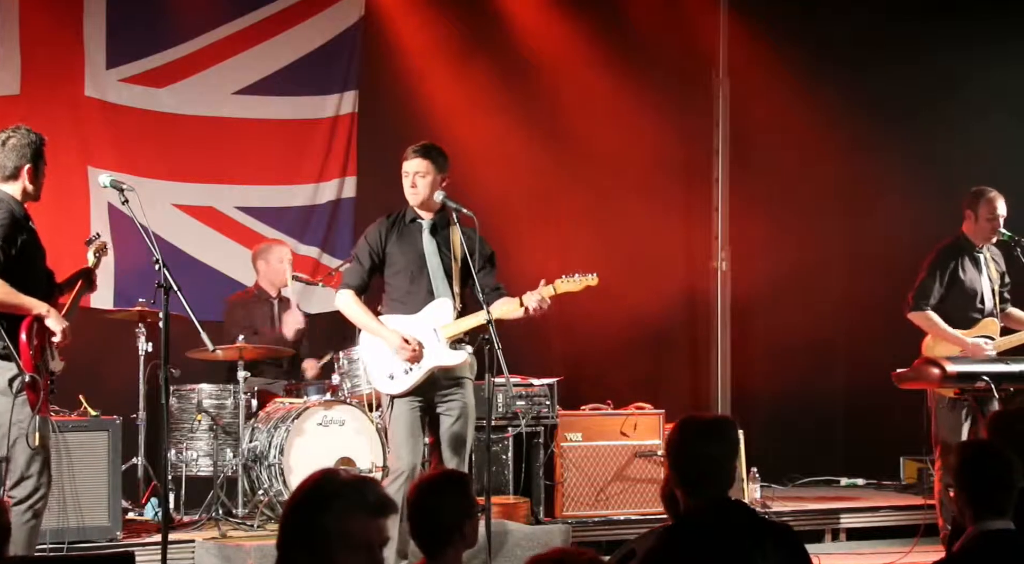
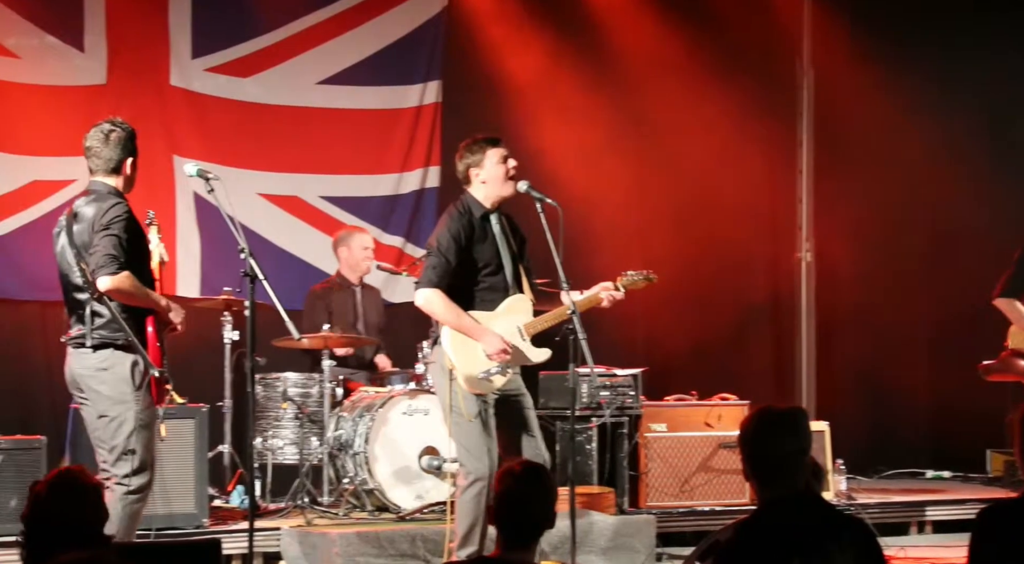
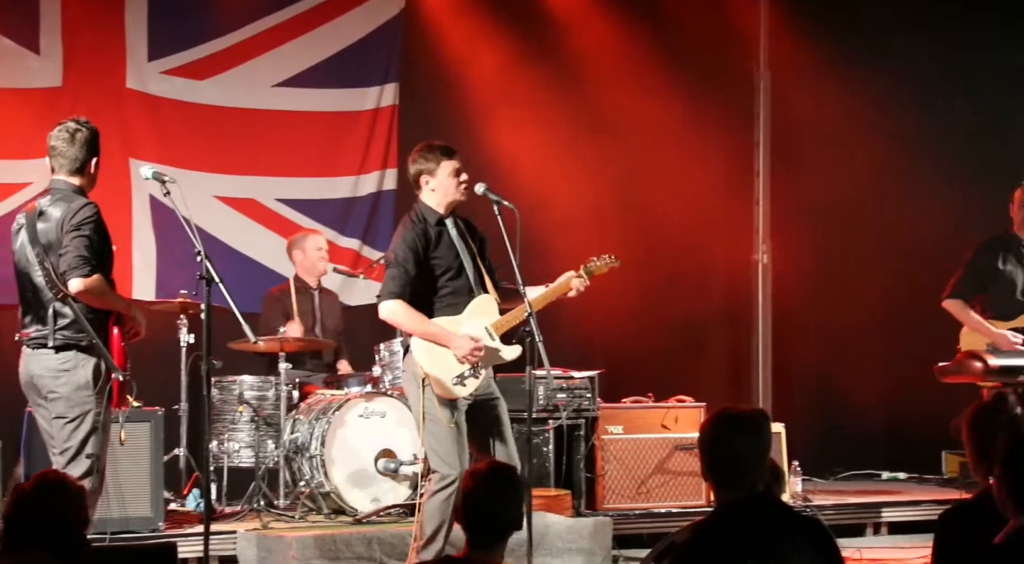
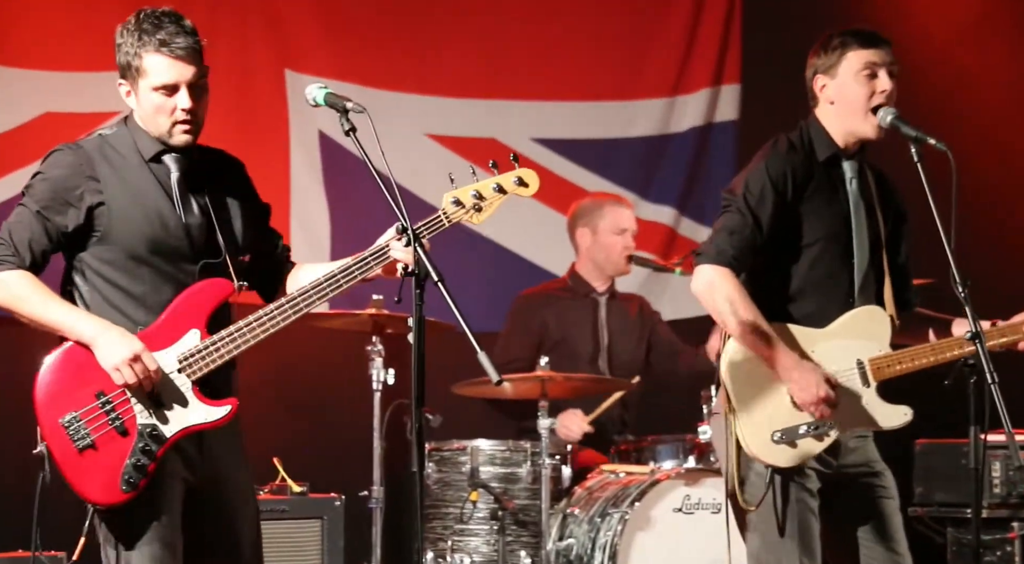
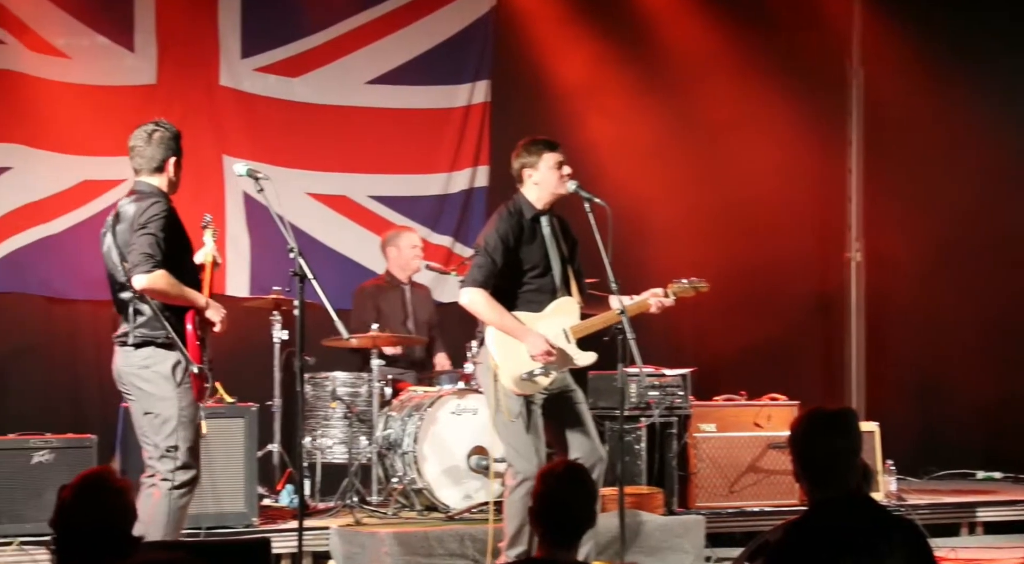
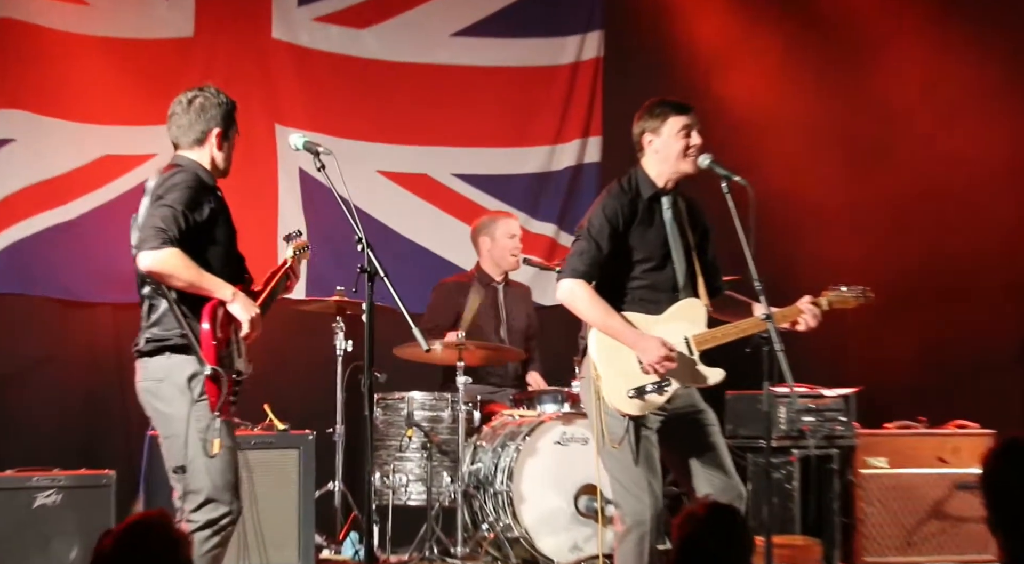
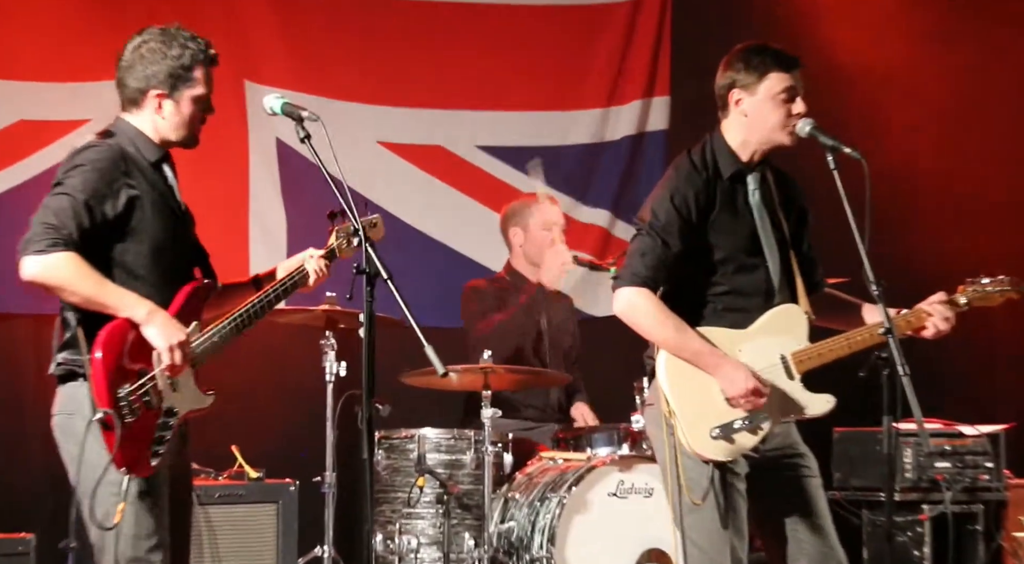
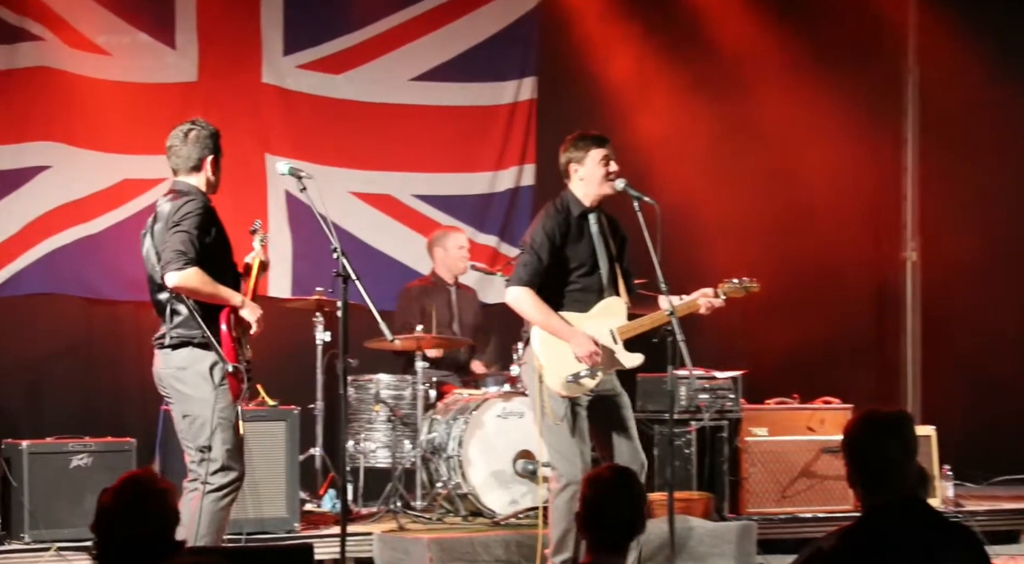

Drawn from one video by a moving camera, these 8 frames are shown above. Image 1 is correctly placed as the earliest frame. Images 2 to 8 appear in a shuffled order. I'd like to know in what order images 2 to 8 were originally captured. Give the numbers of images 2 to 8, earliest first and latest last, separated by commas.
3, 2, 5, 8, 6, 7, 4
